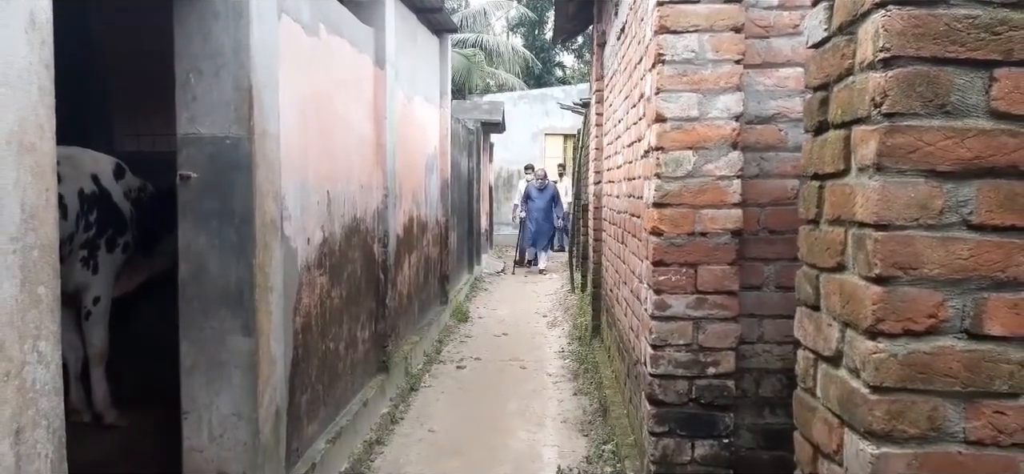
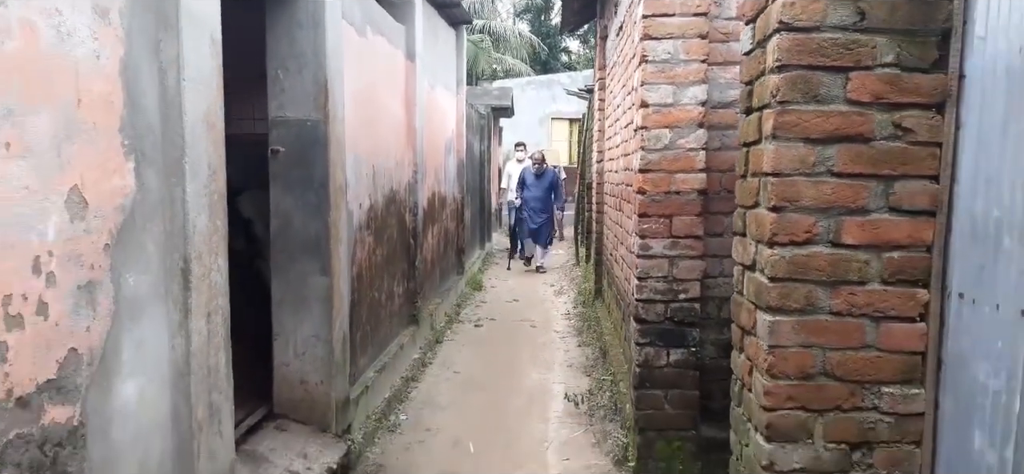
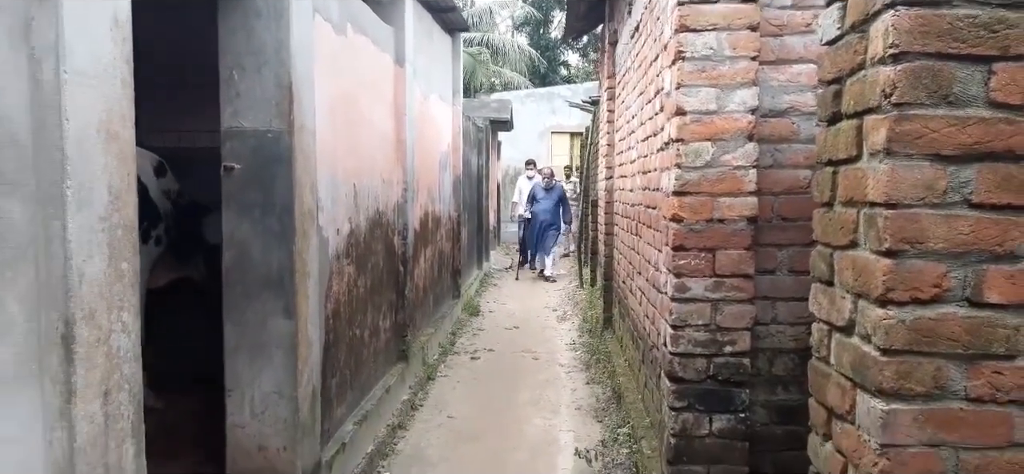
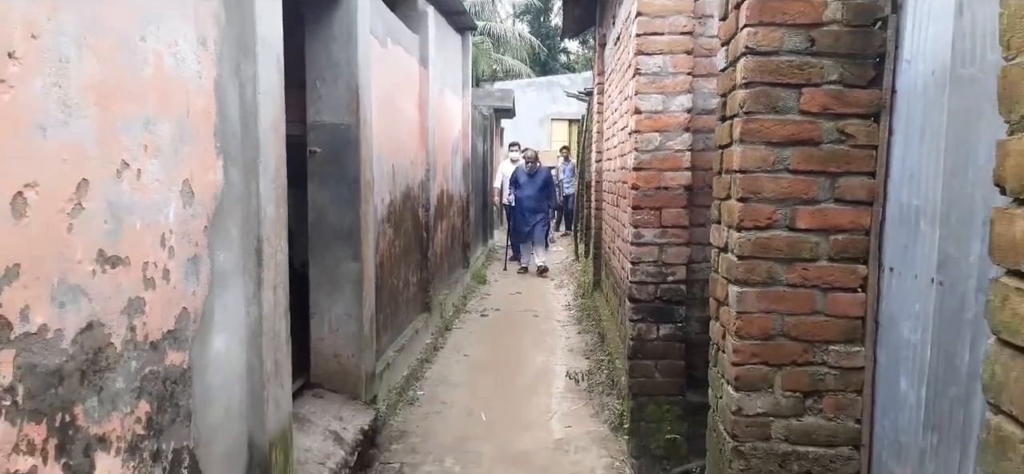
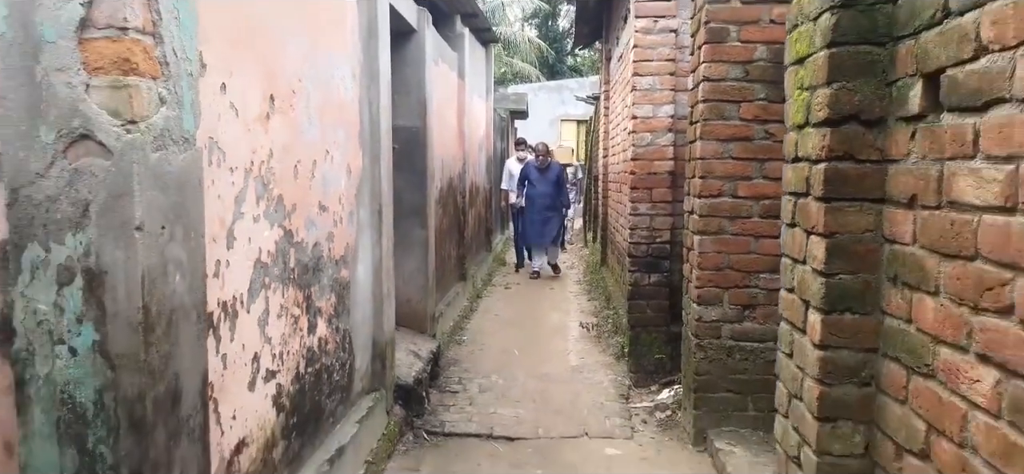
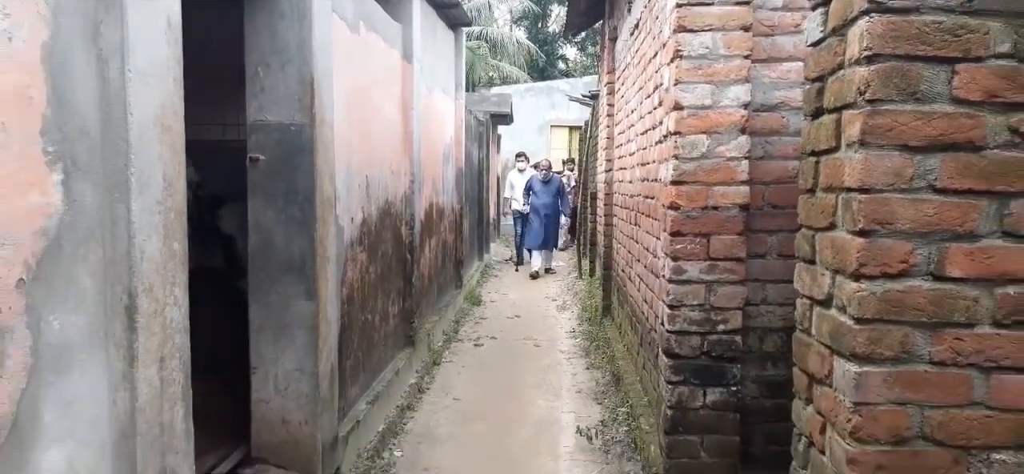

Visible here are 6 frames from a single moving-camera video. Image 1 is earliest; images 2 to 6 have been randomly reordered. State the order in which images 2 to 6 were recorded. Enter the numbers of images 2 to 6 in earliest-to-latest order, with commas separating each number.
3, 6, 2, 4, 5
